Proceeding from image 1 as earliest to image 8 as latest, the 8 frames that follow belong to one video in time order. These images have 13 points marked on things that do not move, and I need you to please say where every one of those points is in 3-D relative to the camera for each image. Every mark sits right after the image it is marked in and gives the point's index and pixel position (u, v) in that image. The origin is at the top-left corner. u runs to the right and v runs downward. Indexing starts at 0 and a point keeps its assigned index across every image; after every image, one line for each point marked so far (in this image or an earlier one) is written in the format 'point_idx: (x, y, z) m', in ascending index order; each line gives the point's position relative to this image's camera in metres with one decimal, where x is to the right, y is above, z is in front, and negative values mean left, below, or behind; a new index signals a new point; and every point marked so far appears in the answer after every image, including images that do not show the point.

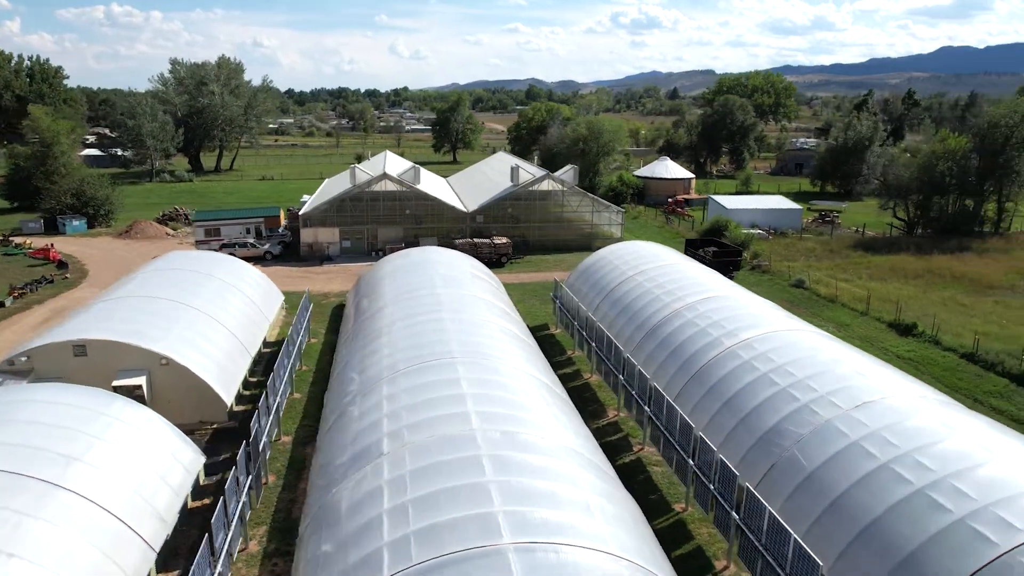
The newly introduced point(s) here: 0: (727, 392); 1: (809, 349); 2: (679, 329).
0: (+4.7, -2.3, +14.9) m
1: (+6.8, -1.4, +15.6) m
2: (+4.6, -1.1, +18.2) m
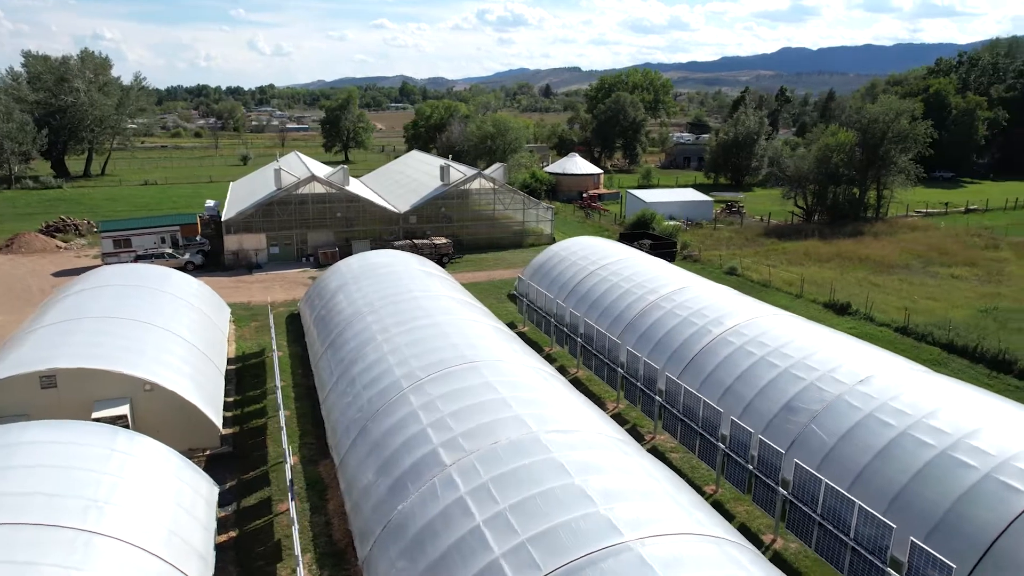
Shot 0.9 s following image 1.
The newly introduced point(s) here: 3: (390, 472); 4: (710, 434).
0: (+5.0, -2.0, +15.7) m
1: (+6.8, -1.1, +16.8) m
2: (+4.3, -0.9, +19.0) m
3: (-2.1, -3.1, +11.6) m
4: (+4.6, -3.2, +14.6) m
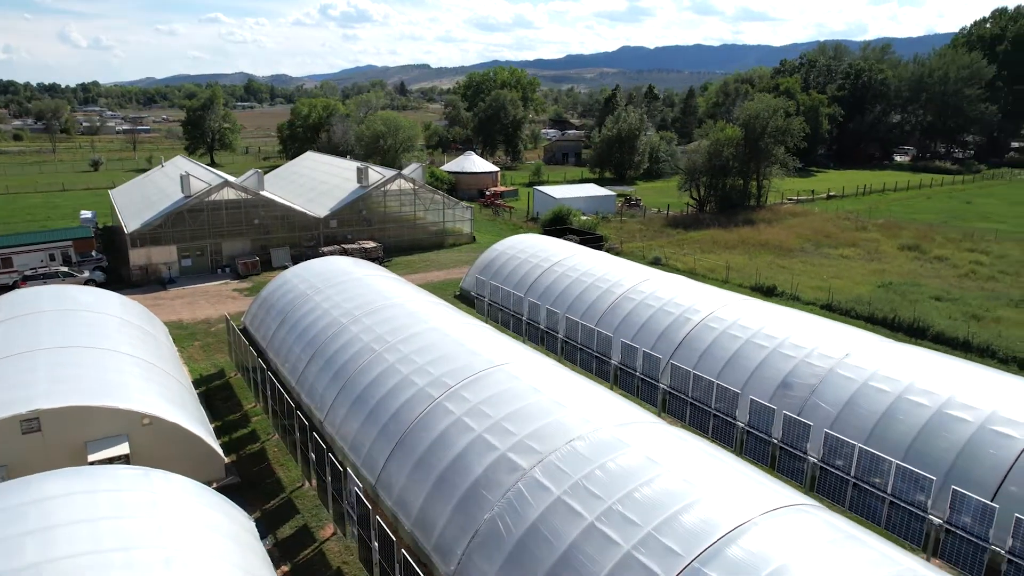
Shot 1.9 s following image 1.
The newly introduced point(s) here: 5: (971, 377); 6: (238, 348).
0: (+5.1, -1.8, +16.8) m
1: (+6.6, -0.7, +18.2) m
2: (+3.7, -0.7, +19.8) m
3: (-0.9, -3.2, +11.4) m
4: (+5.0, -2.9, +15.6) m
5: (+9.4, -1.8, +14.0) m
6: (-7.5, -1.6, +18.7) m
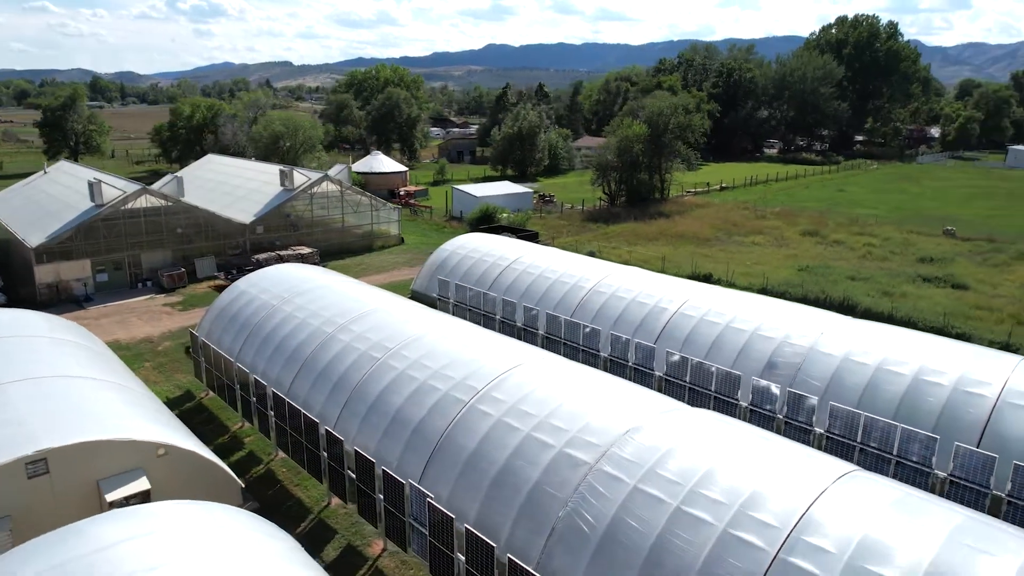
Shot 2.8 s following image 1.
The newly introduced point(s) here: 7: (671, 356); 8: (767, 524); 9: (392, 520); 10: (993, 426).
0: (+5.0, -1.5, +17.8) m
1: (+6.2, -0.3, +19.4) m
2: (+3.0, -0.5, +20.5) m
3: (0.0, -3.2, +11.4) m
4: (+5.2, -2.7, +16.6) m
5: (+9.7, -1.4, +15.8) m
6: (-7.8, -2.0, +17.4) m
7: (+4.4, -1.8, +17.7) m
8: (+3.5, -3.2, +9.3) m
9: (-2.2, -4.1, +12.2) m
10: (+9.4, -2.7, +13.4) m
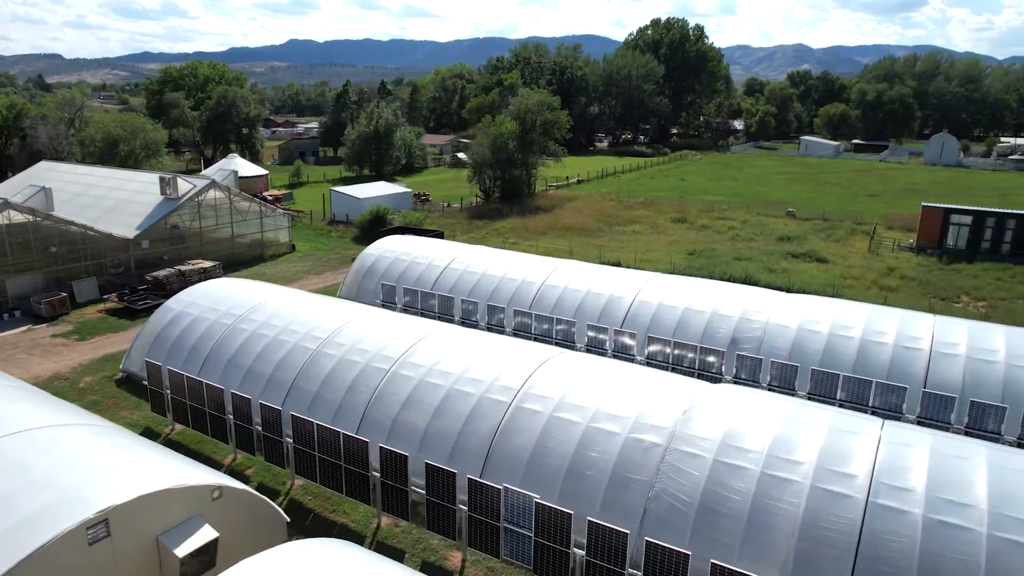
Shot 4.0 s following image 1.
0: (+4.4, -1.1, +19.1) m
1: (+5.1, +0.1, +21.0) m
2: (+1.8, -0.2, +21.3) m
3: (+1.3, -3.2, +11.8) m
4: (+5.0, -2.3, +18.1) m
5: (+9.5, -0.6, +18.4) m
6: (-7.8, -2.5, +15.6) m
7: (+3.9, -1.4, +18.9) m
8: (+5.2, -2.9, +10.6) m
9: (-0.9, -4.2, +12.0) m
10: (+9.8, -2.0, +16.0) m
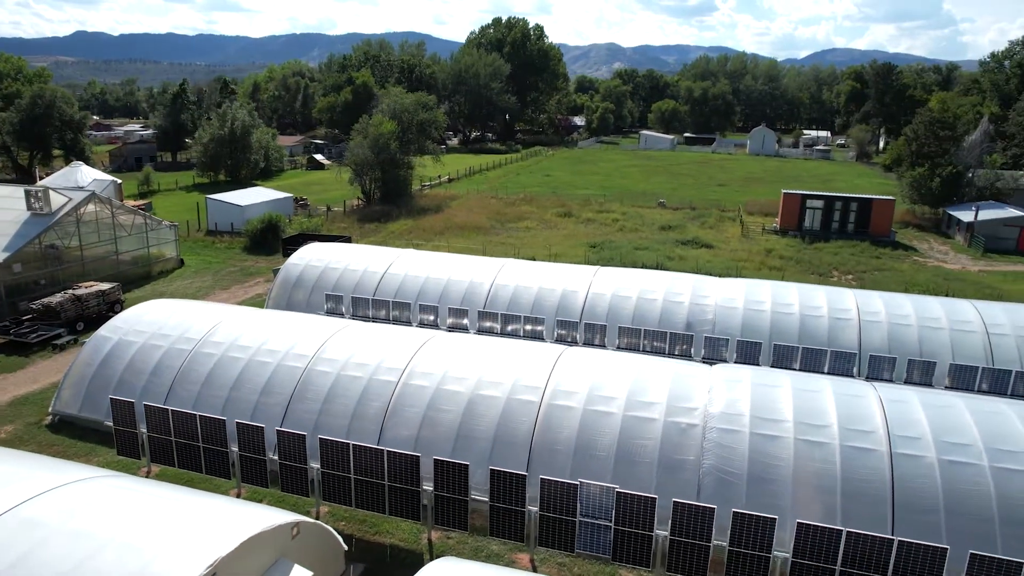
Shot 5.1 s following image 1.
0: (+3.4, -0.9, +20.2) m
1: (+3.6, +0.4, +22.2) m
2: (+0.3, -0.2, +21.7) m
3: (+2.3, -3.1, +12.4) m
4: (+4.3, -2.0, +19.3) m
5: (+8.5, -0.1, +20.6) m
6: (-7.5, -3.1, +14.0) m
7: (+3.0, -1.2, +19.9) m
8: (+6.3, -2.6, +12.1) m
9: (+0.1, -4.3, +12.1) m
10: (+9.5, -1.3, +18.5) m
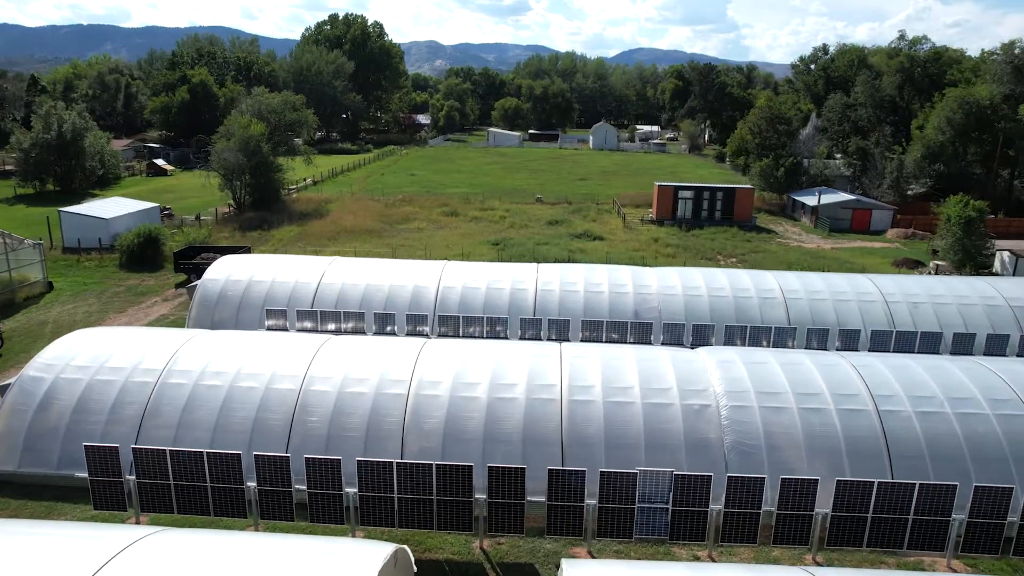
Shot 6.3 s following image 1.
0: (+2.2, -0.7, +21.0) m
1: (+1.8, +0.6, +23.0) m
2: (-1.3, -0.2, +21.7) m
3: (+3.0, -3.0, +13.2) m
4: (+3.3, -1.7, +20.4) m
5: (+6.9, +0.4, +22.6) m
6: (-6.9, -3.6, +12.5) m
7: (+1.8, -1.1, +20.6) m
8: (+6.9, -2.2, +13.8) m
9: (+1.0, -4.3, +12.4) m
10: (+8.5, -0.8, +20.7) m
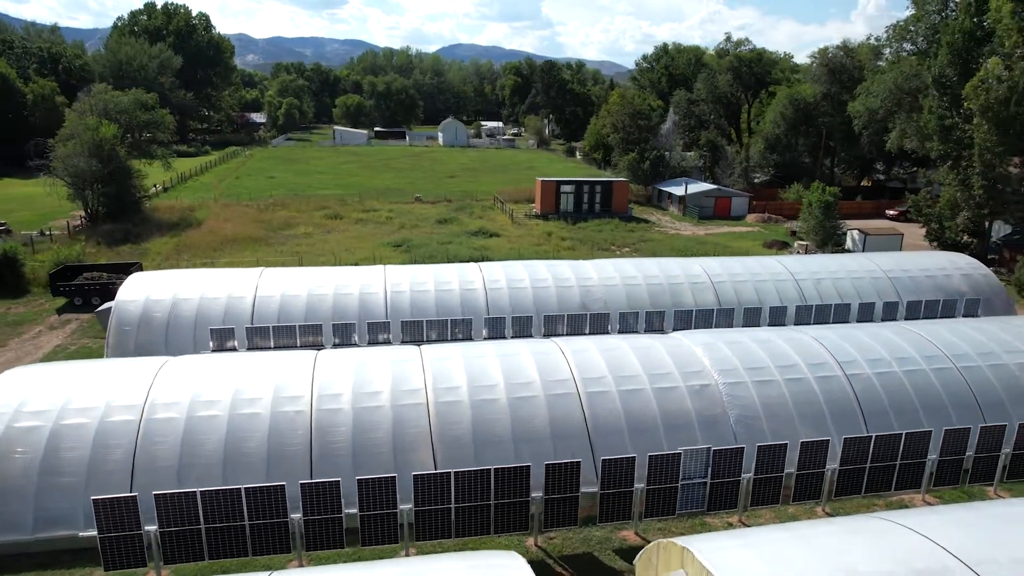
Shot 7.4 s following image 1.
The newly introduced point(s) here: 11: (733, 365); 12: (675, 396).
0: (+0.8, -0.6, +21.6) m
1: (-0.2, +0.6, +23.4) m
2: (-2.8, -0.3, +21.5) m
3: (+3.5, -2.8, +14.1) m
4: (+2.0, -1.5, +21.2) m
5: (+4.9, +0.9, +24.2) m
6: (-5.9, -4.1, +11.2) m
7: (+0.5, -1.0, +21.1) m
8: (+7.1, -1.8, +15.6) m
9: (+1.9, -4.3, +13.0) m
10: (+7.0, -0.2, +22.7) m
11: (+5.0, -1.7, +15.5) m
12: (+3.4, -2.3, +14.5) m
